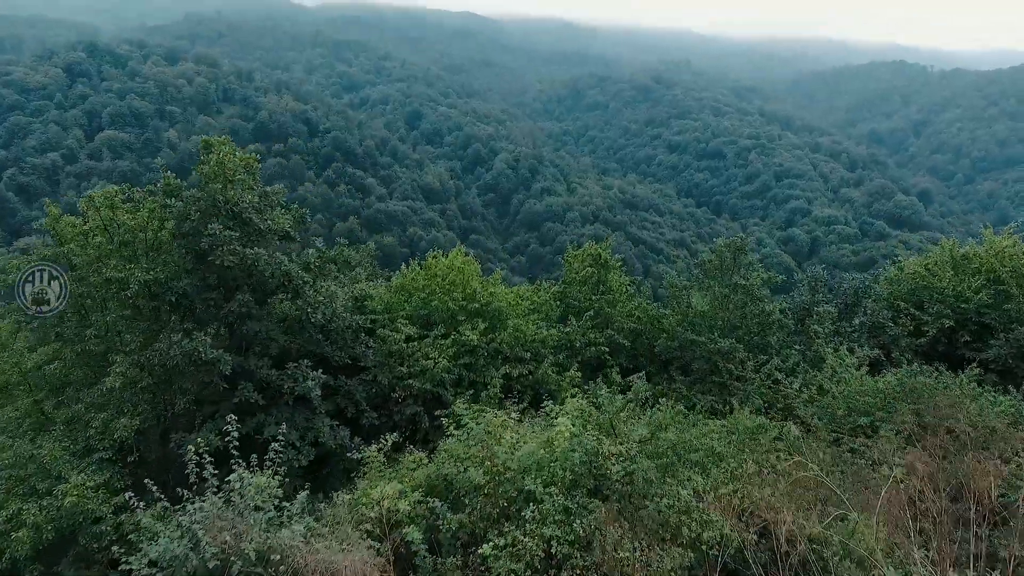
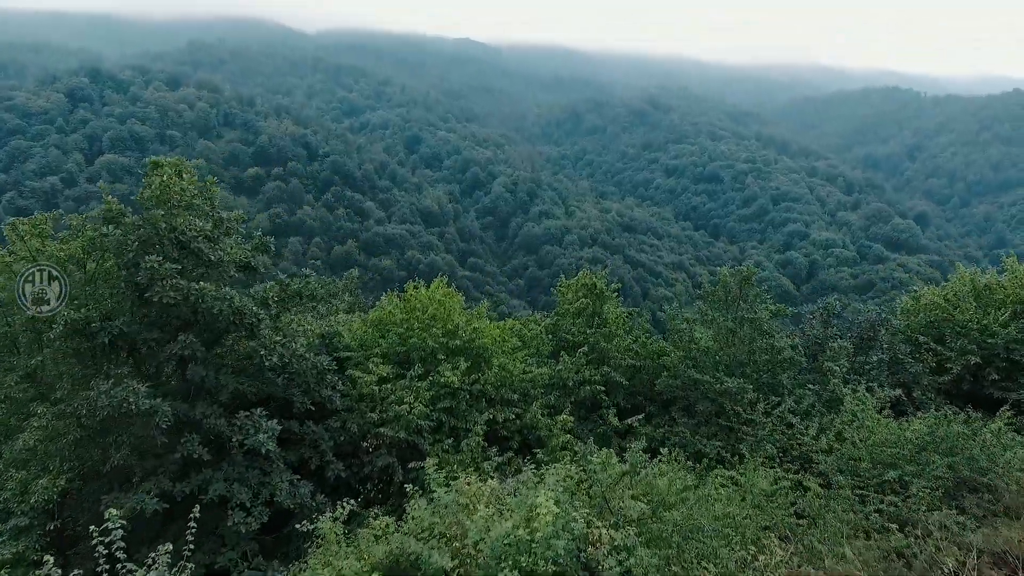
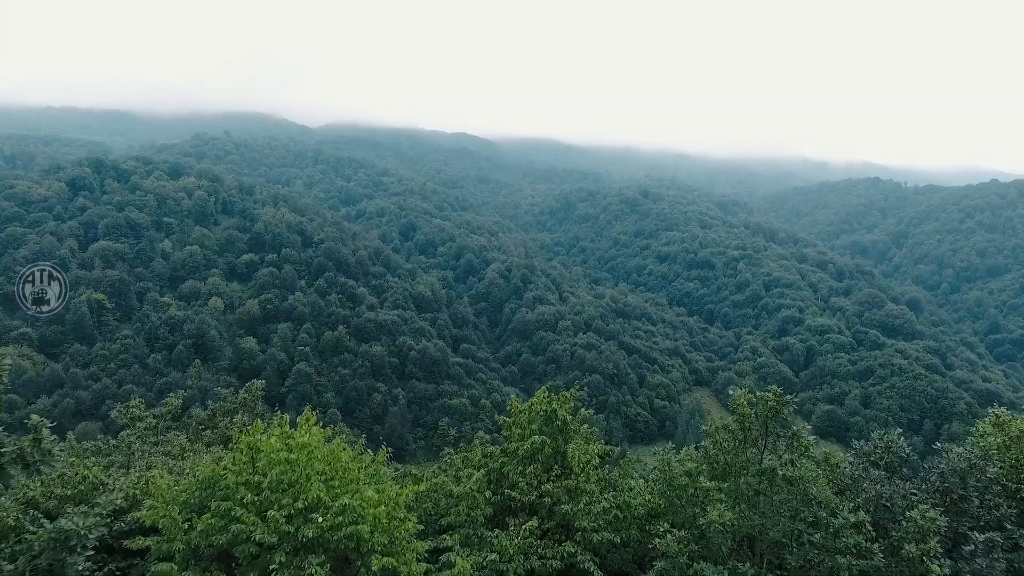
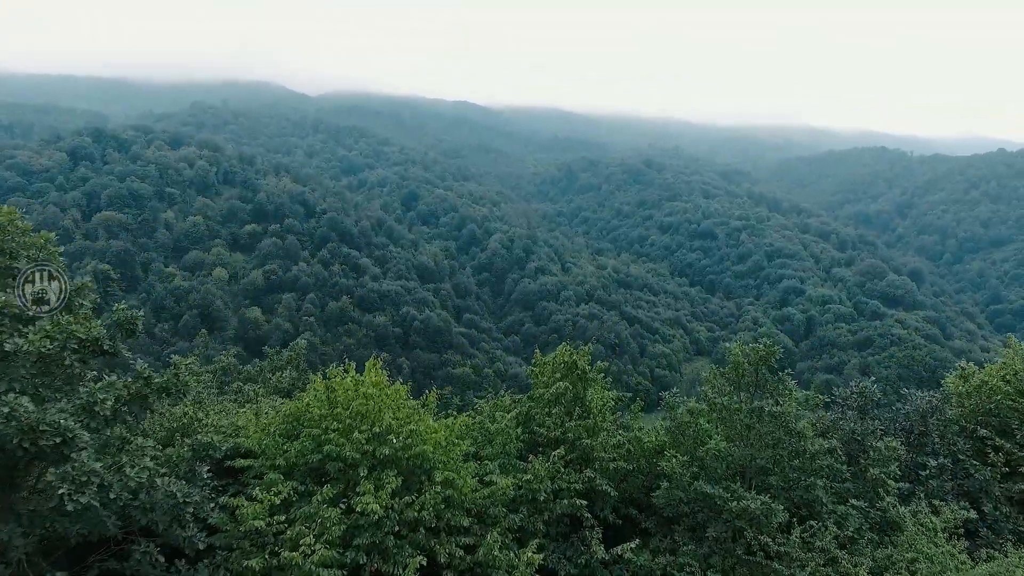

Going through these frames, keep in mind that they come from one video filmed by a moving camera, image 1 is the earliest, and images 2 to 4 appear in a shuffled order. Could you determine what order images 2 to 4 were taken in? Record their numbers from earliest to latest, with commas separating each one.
2, 4, 3
